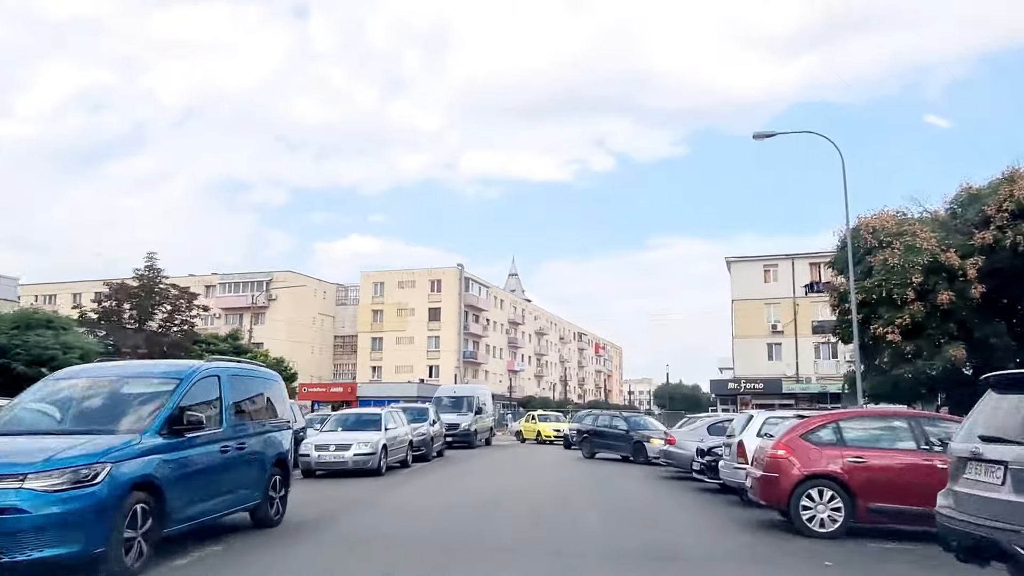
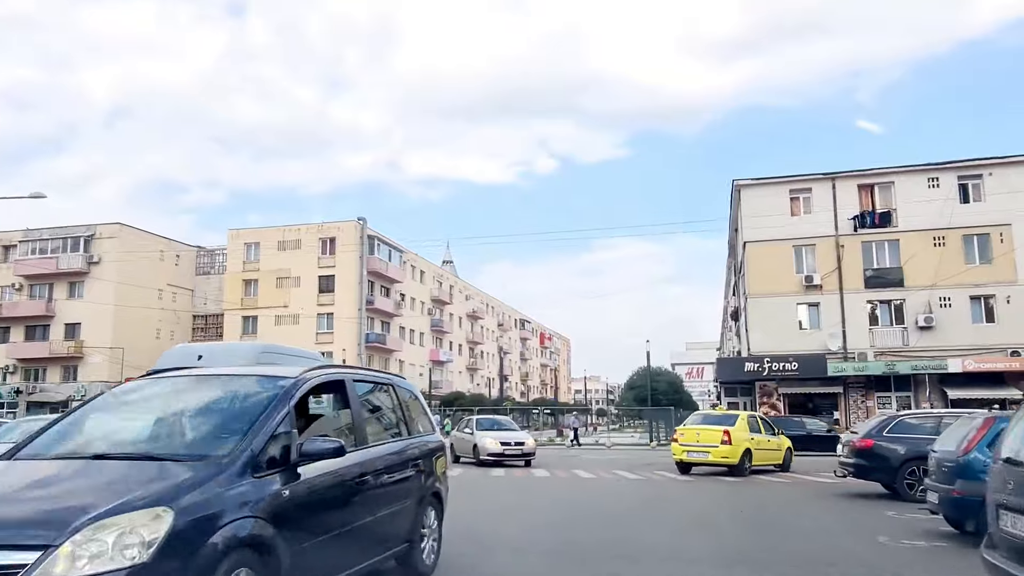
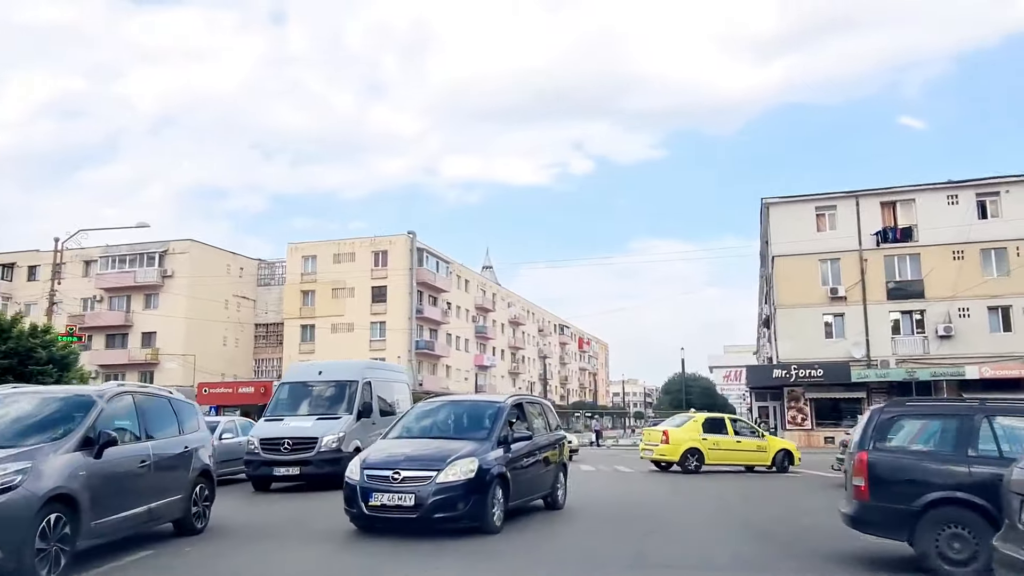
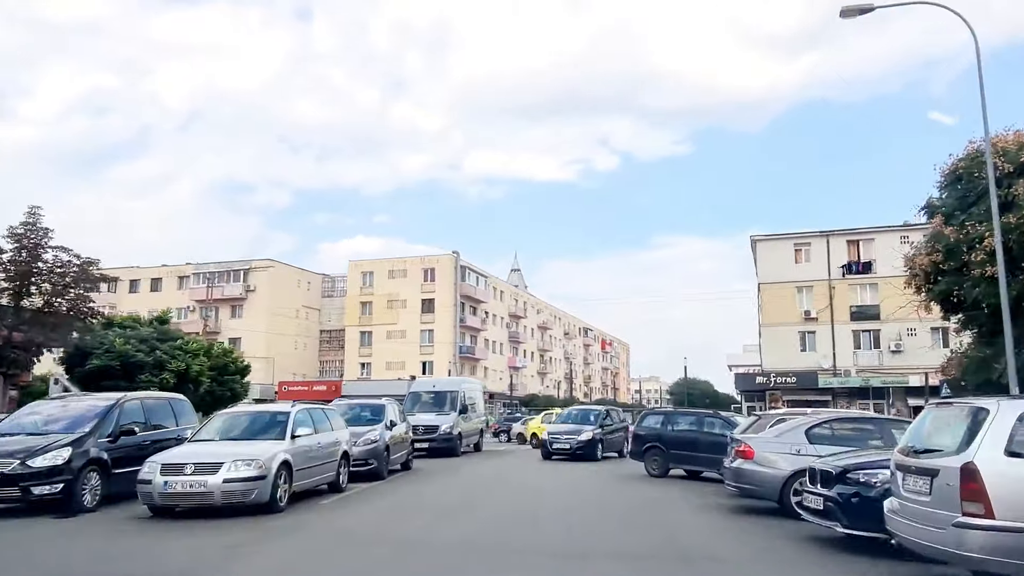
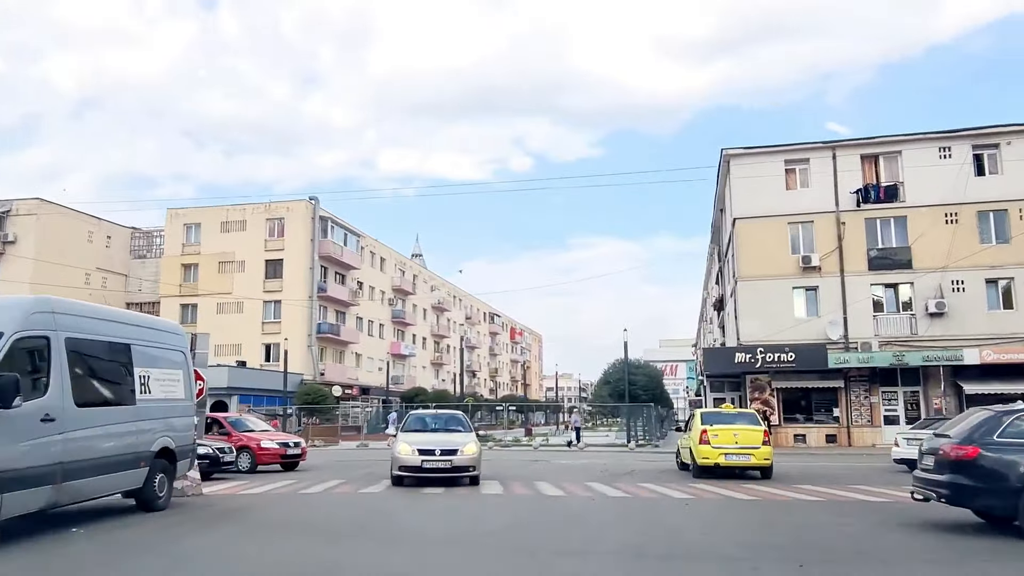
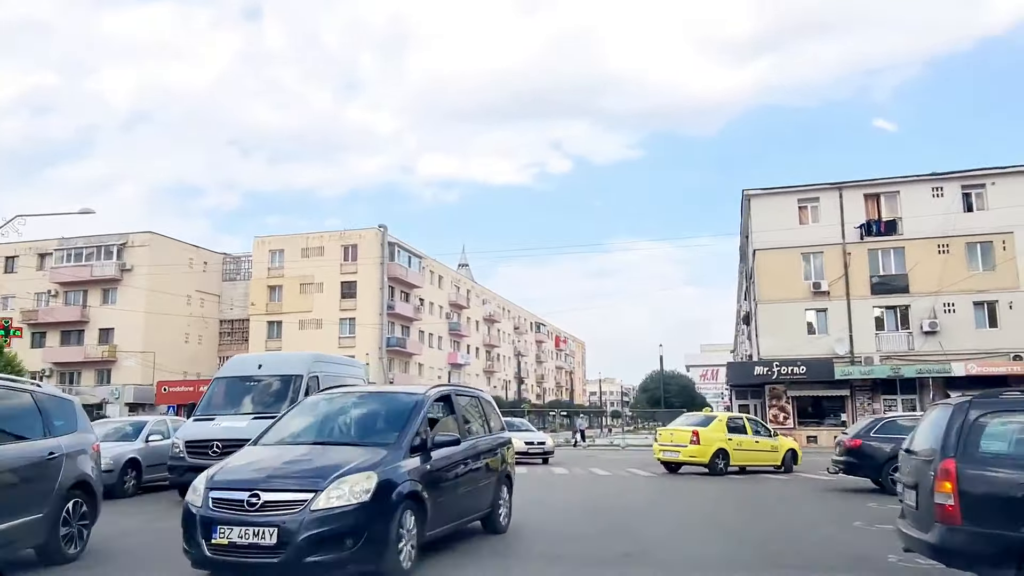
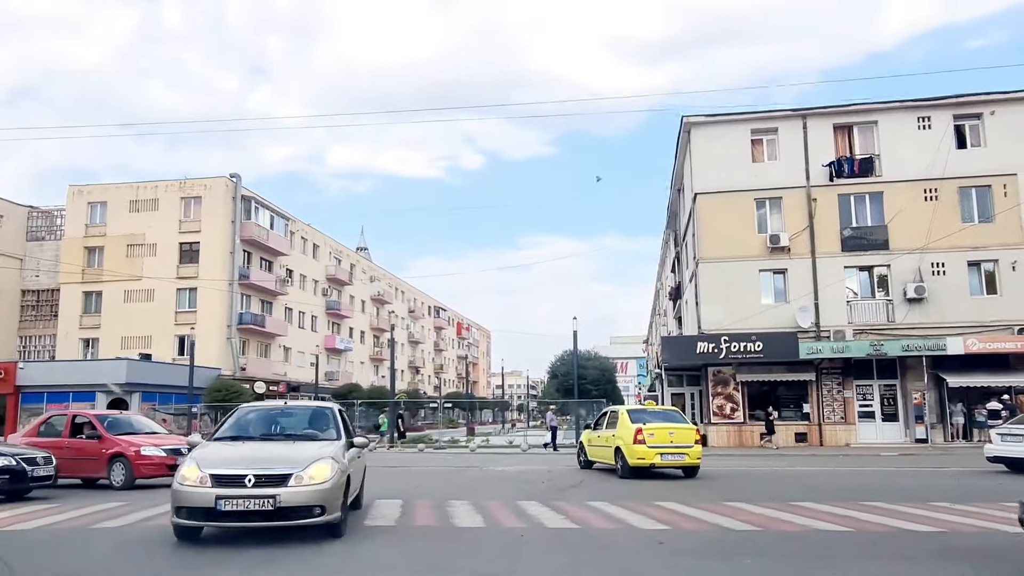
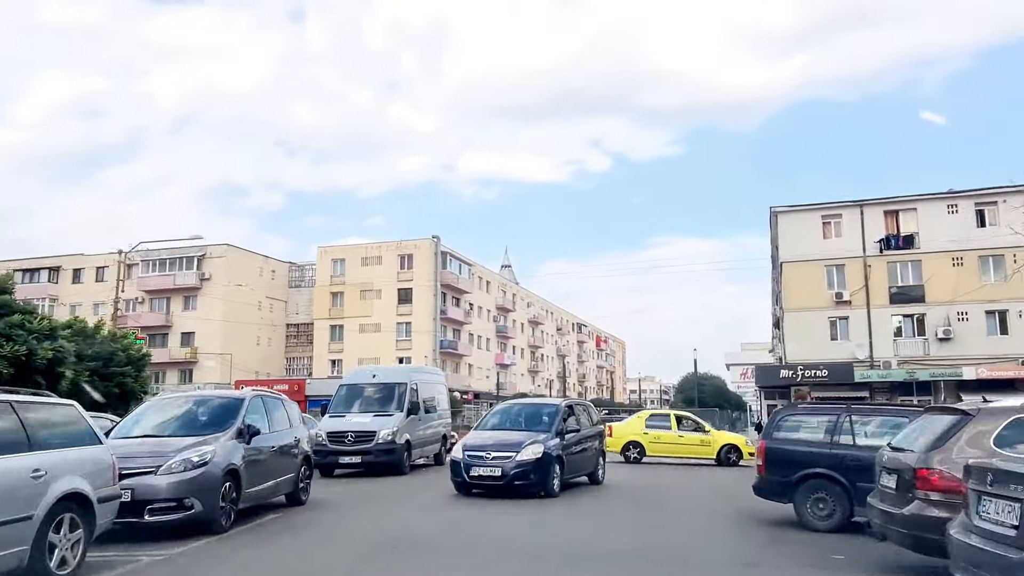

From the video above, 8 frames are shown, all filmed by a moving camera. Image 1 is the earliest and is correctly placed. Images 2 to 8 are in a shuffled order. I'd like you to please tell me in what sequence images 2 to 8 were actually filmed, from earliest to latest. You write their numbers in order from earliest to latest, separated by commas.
4, 8, 3, 6, 2, 5, 7
